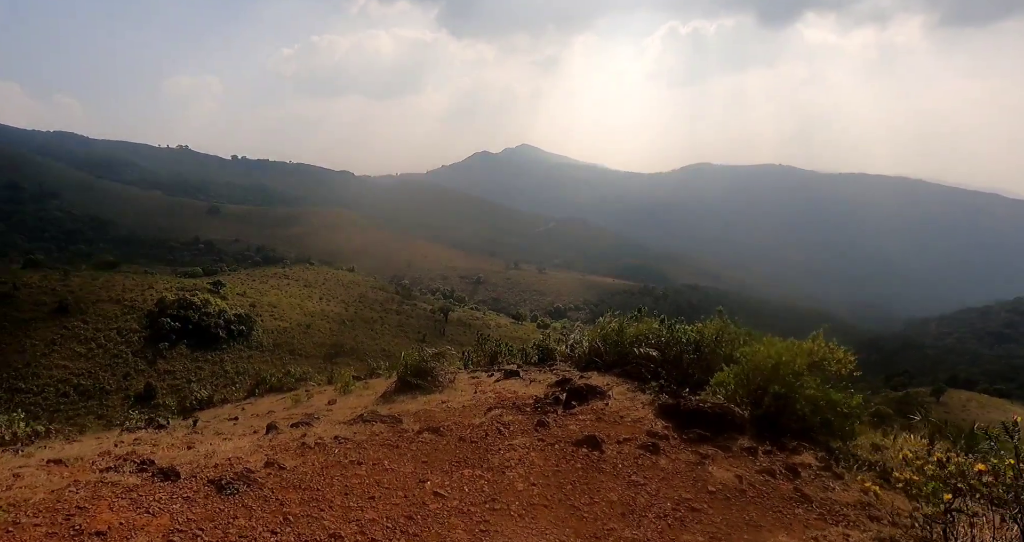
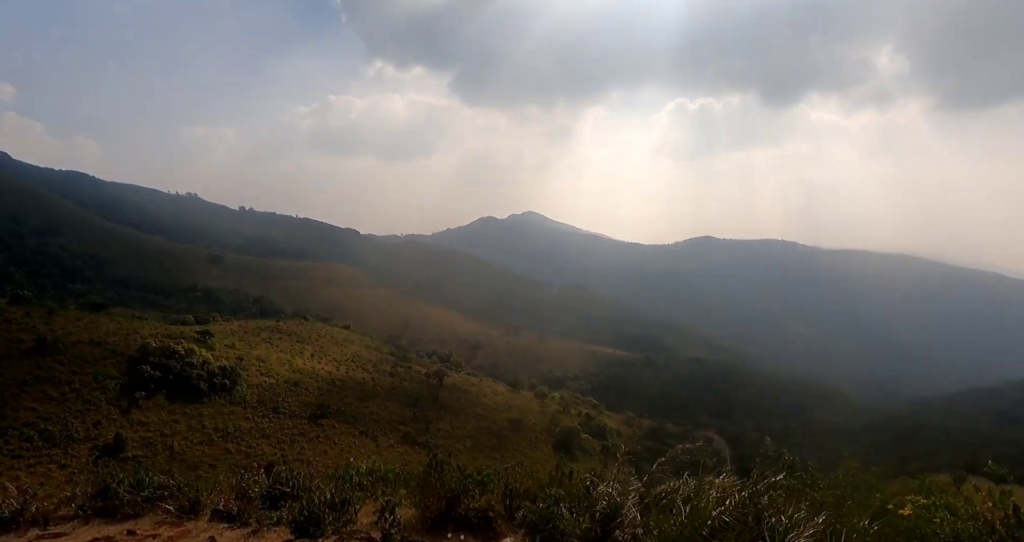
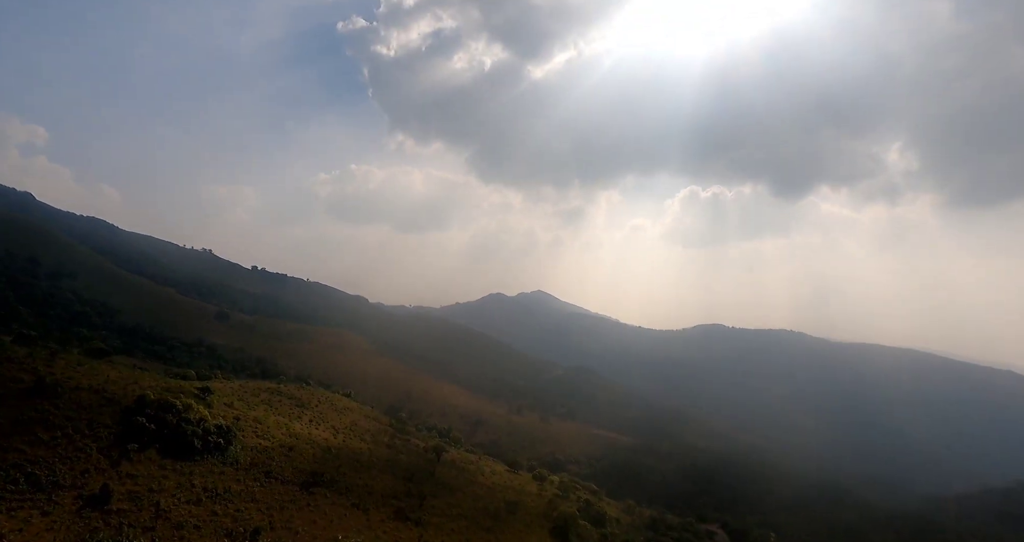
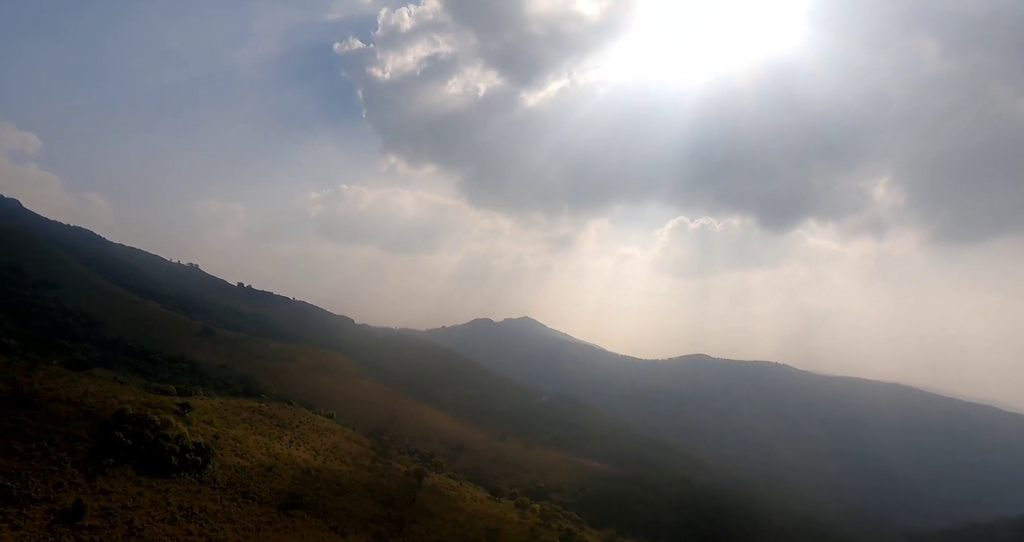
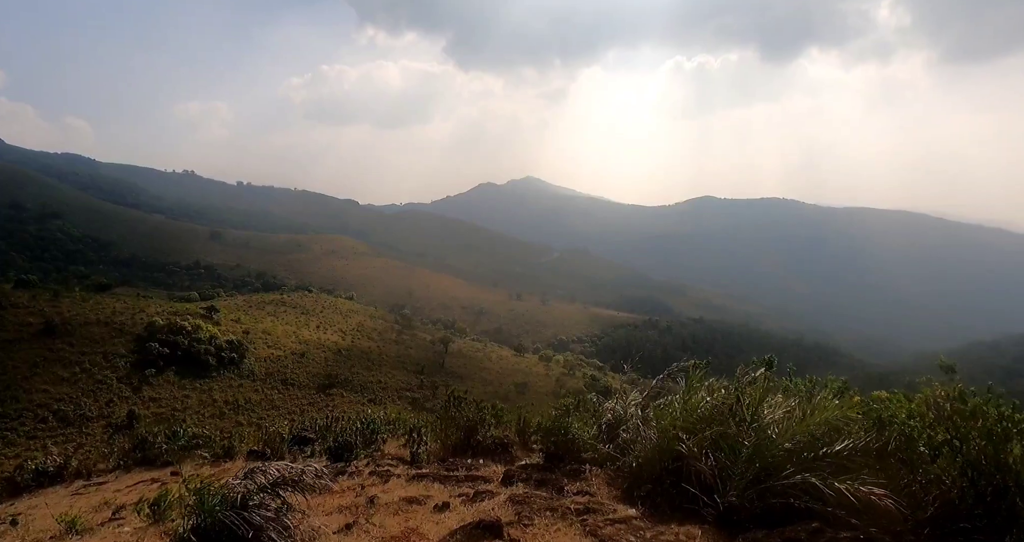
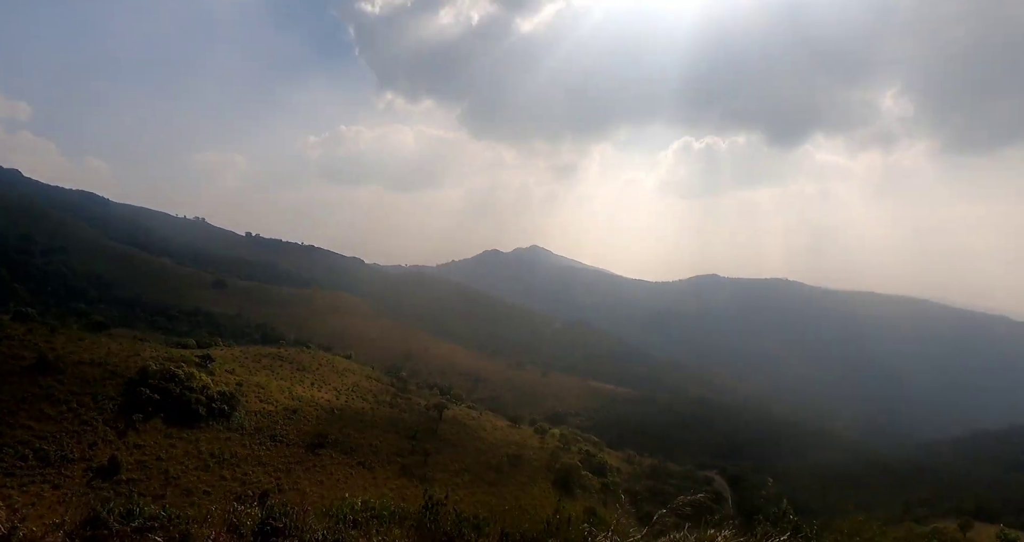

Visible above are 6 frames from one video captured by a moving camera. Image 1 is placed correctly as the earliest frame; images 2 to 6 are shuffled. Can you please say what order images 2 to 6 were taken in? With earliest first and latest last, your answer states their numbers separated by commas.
5, 2, 6, 3, 4
